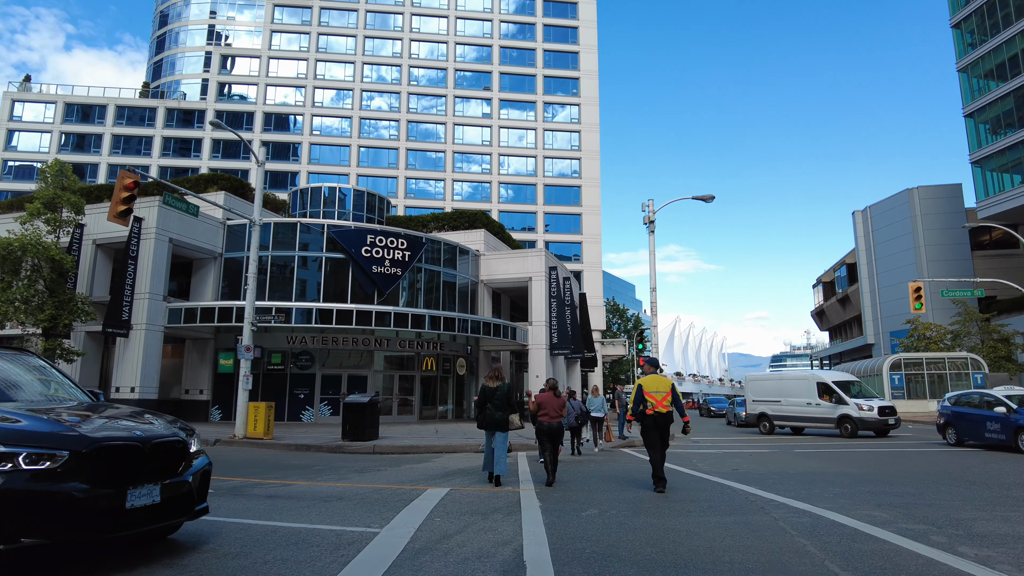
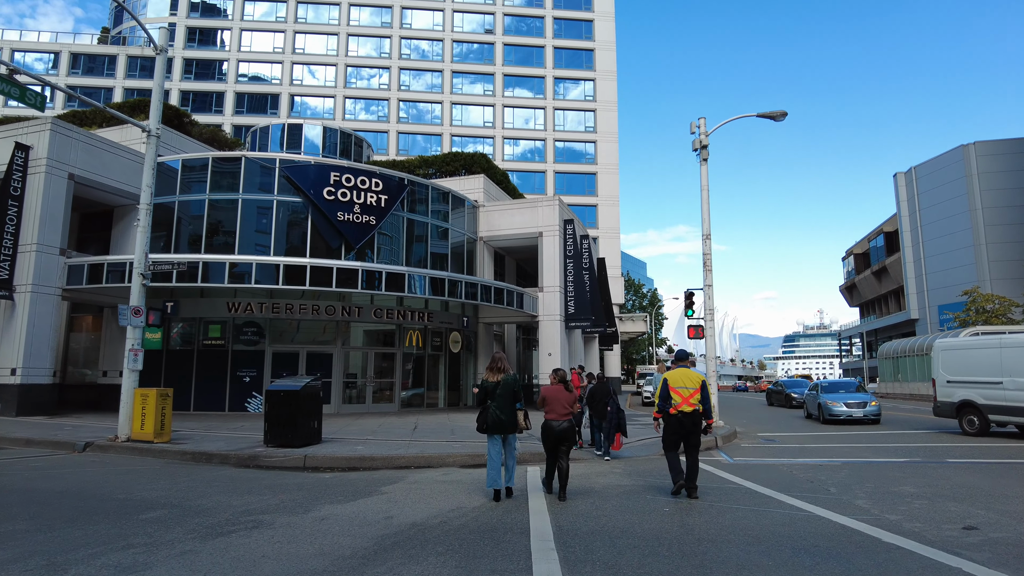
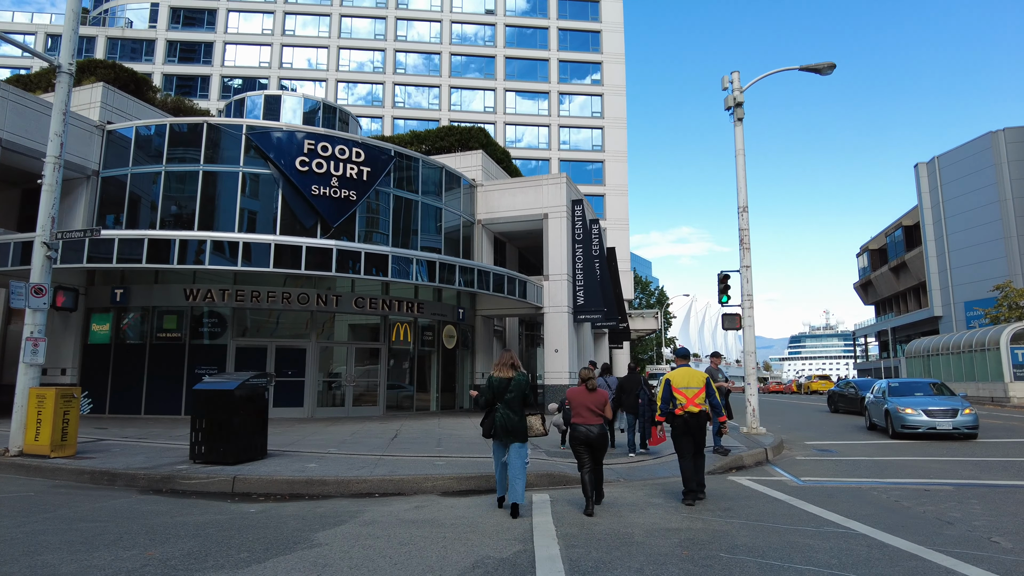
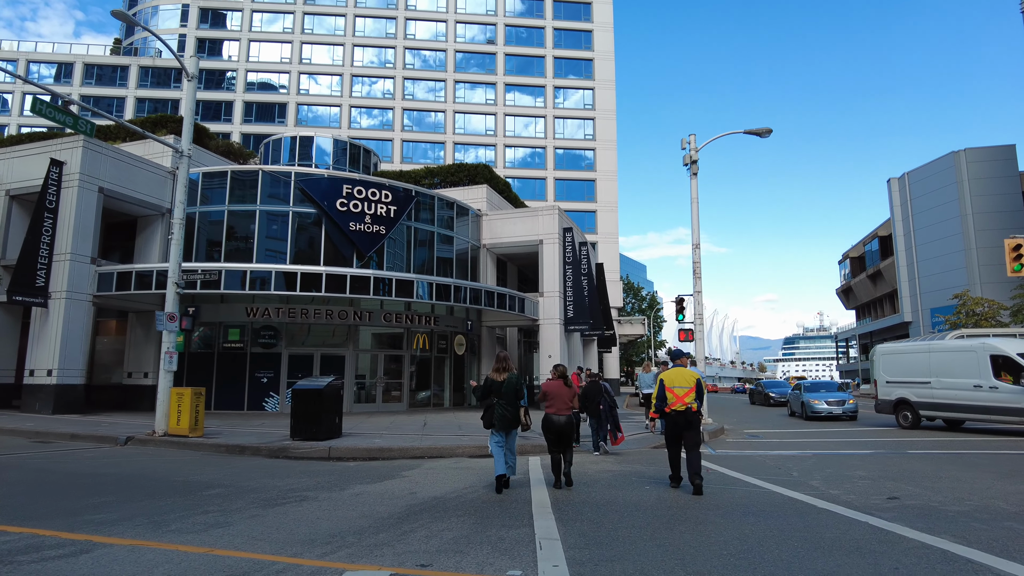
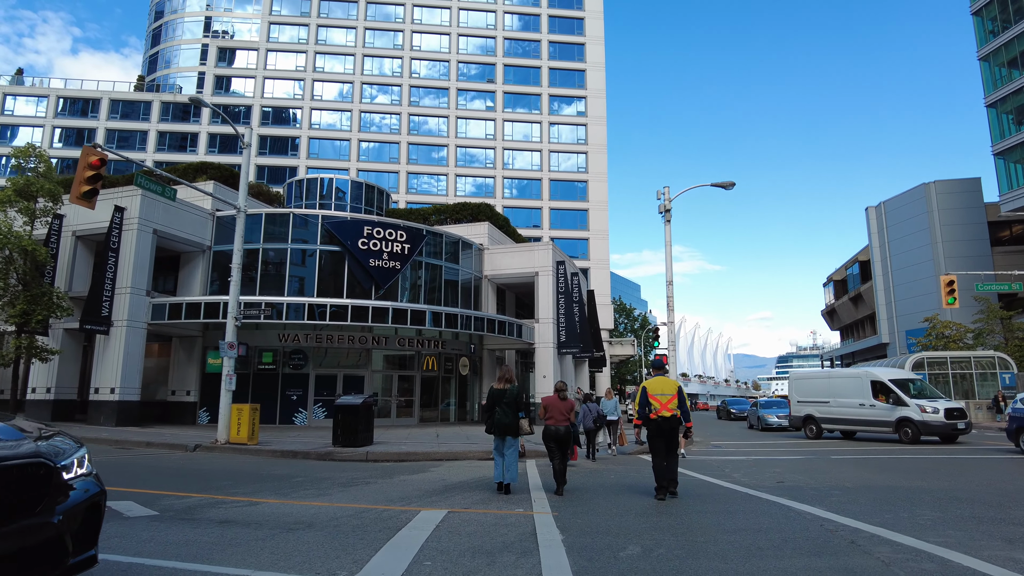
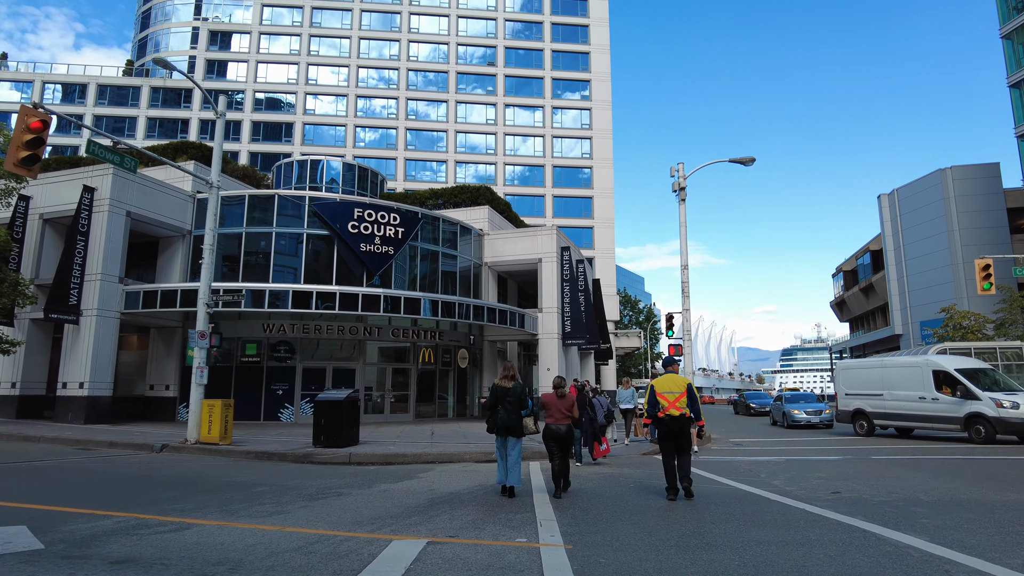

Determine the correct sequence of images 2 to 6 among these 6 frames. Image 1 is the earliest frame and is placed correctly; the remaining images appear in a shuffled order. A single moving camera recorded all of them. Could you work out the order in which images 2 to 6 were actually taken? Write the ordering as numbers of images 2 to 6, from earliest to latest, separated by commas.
5, 6, 4, 2, 3
